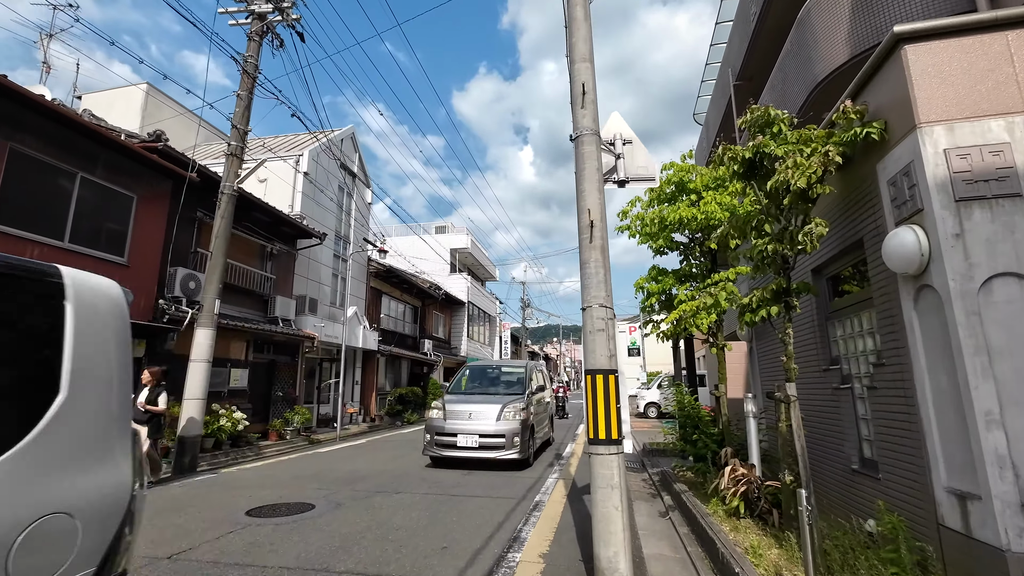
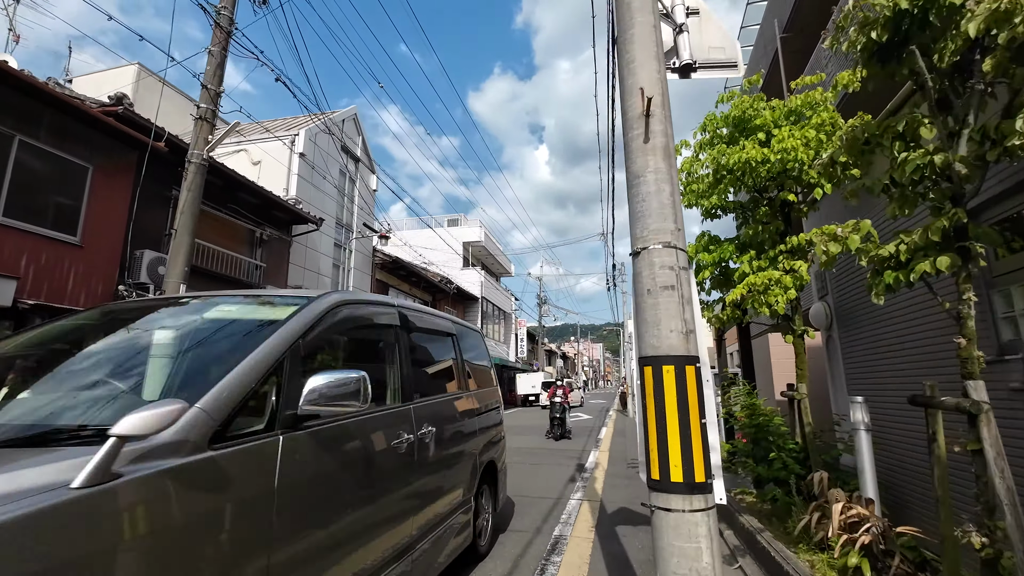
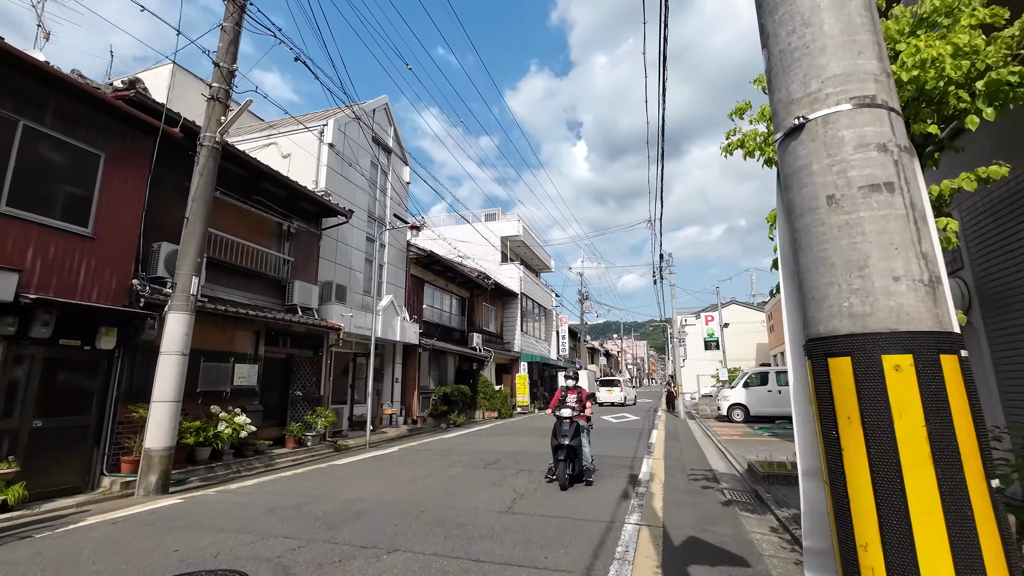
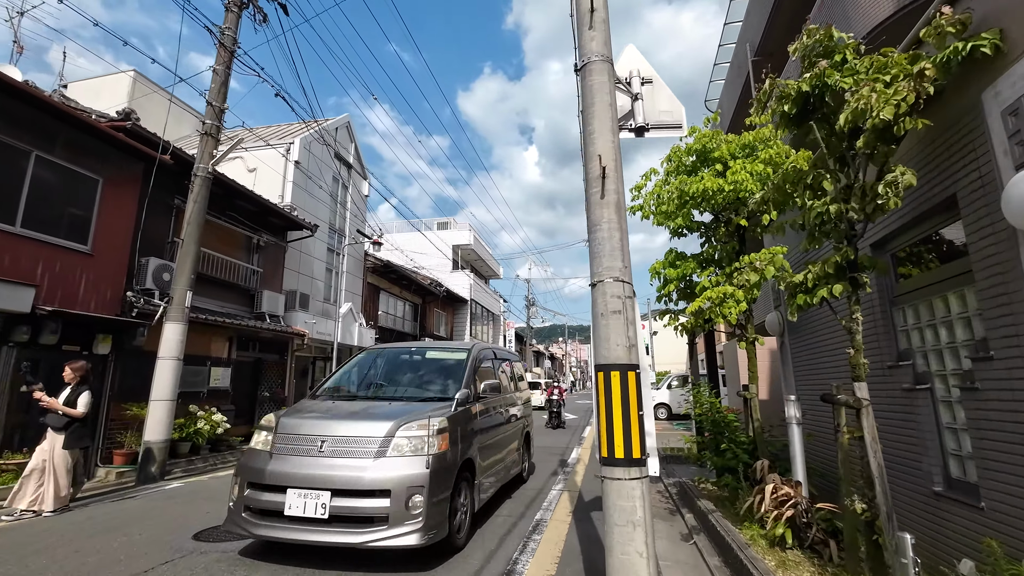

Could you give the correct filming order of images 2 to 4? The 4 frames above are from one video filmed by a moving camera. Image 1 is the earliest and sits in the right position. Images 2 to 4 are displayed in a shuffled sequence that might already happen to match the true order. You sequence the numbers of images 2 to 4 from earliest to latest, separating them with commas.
4, 2, 3
